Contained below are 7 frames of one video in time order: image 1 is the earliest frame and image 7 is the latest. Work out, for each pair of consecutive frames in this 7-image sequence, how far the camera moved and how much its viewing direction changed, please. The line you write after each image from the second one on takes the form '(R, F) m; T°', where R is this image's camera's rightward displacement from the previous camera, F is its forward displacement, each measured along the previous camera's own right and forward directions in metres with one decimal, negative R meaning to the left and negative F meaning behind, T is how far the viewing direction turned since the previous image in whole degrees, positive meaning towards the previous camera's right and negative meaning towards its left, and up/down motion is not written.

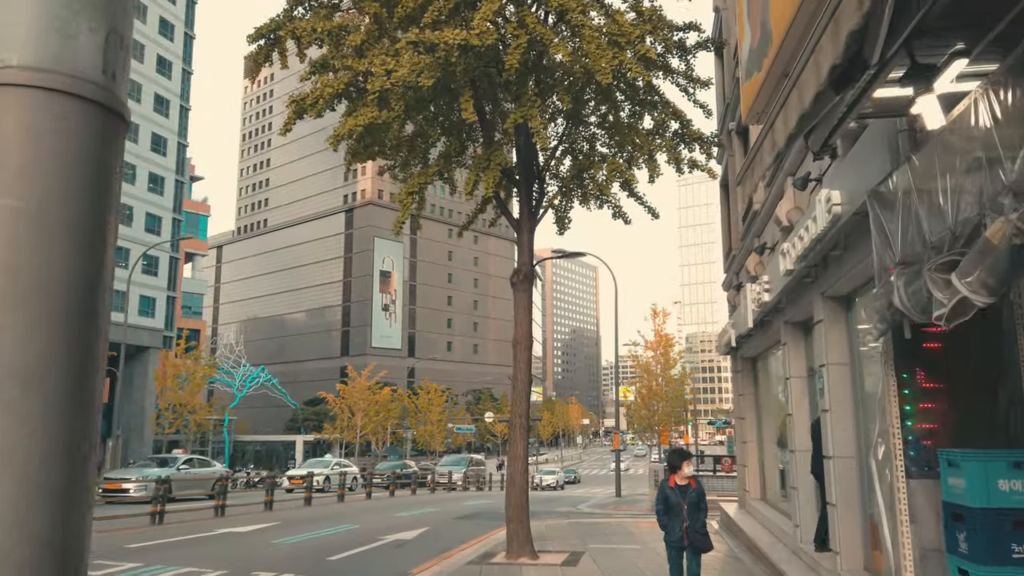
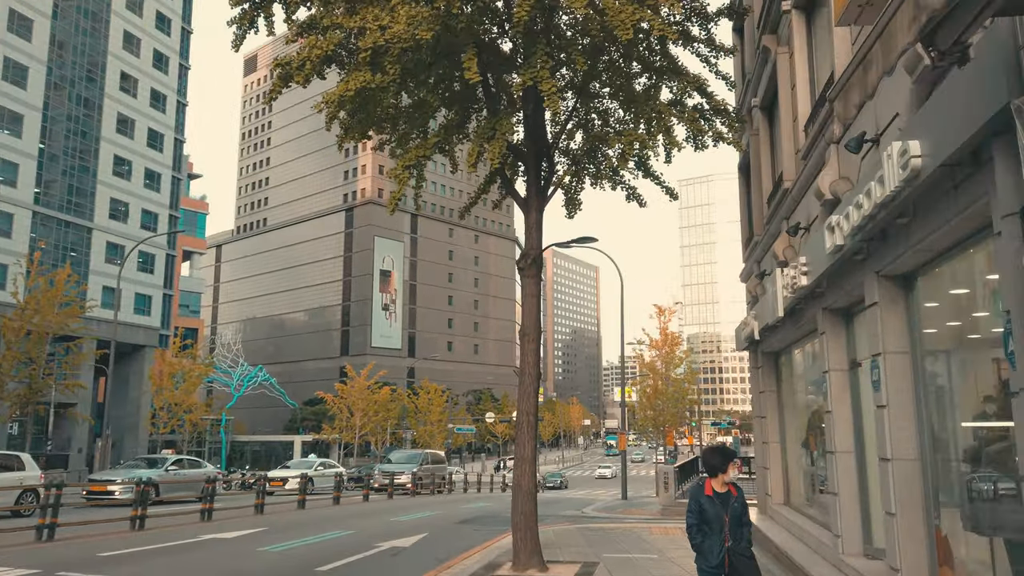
(-0.1, +1.0) m; 0°
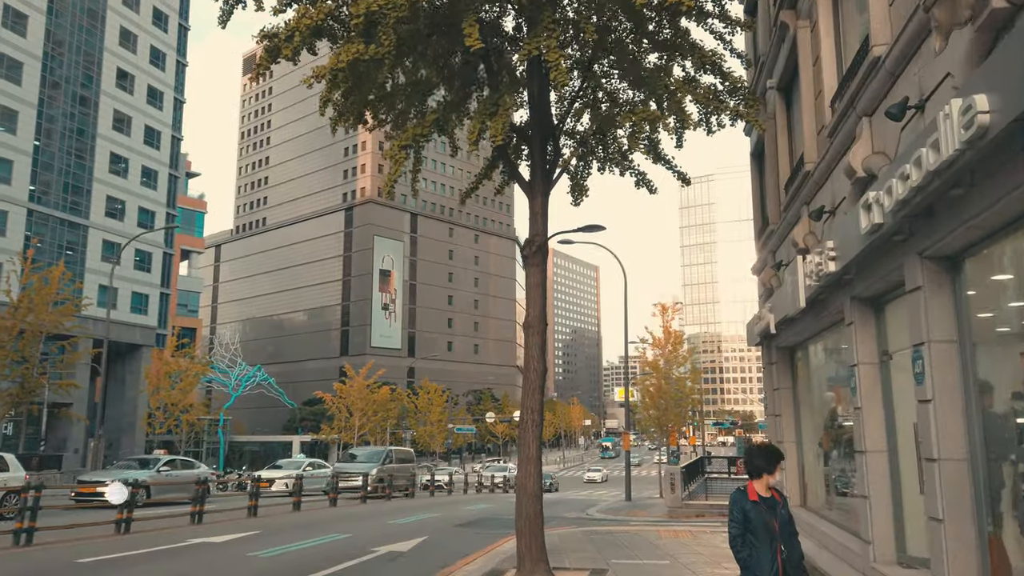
(-0.1, +0.6) m; 0°
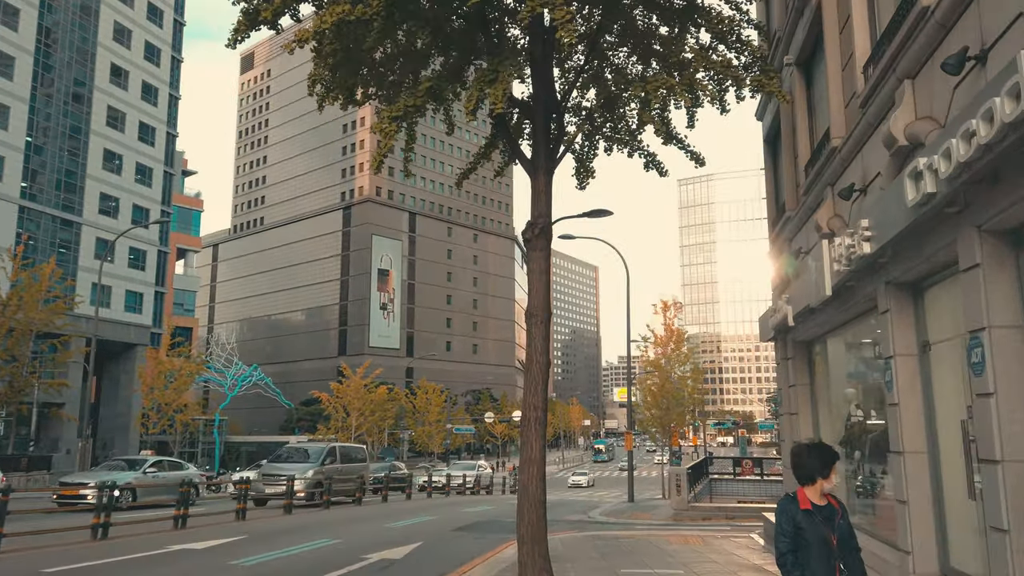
(0.0, +0.8) m; 0°
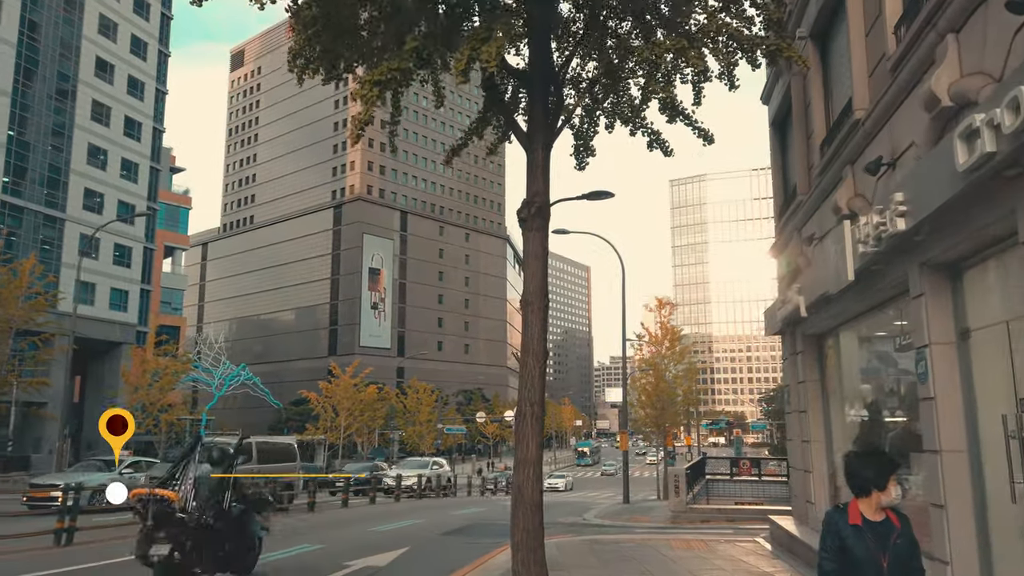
(0.0, +0.8) m; +1°
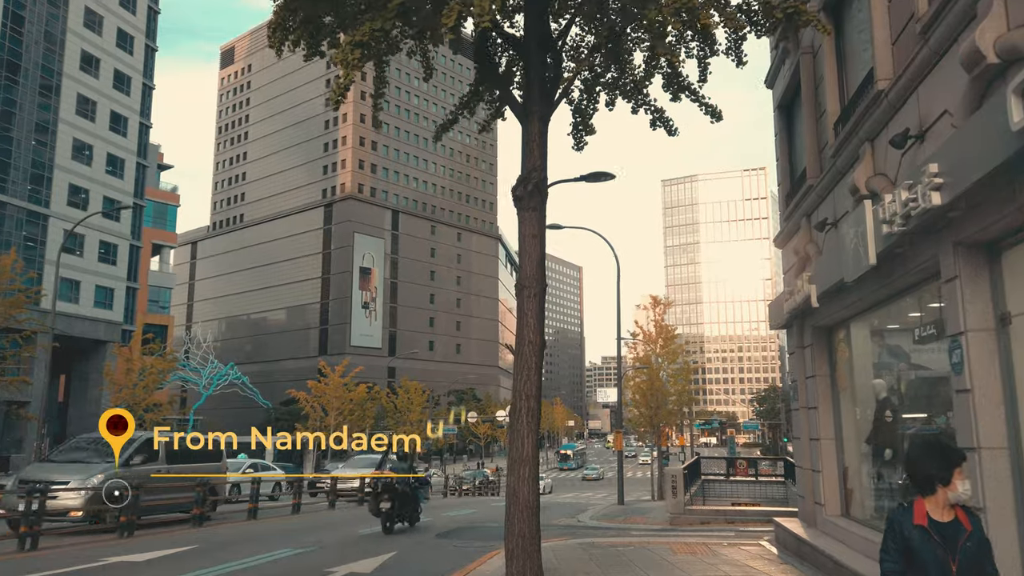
(0.0, +0.7) m; +1°
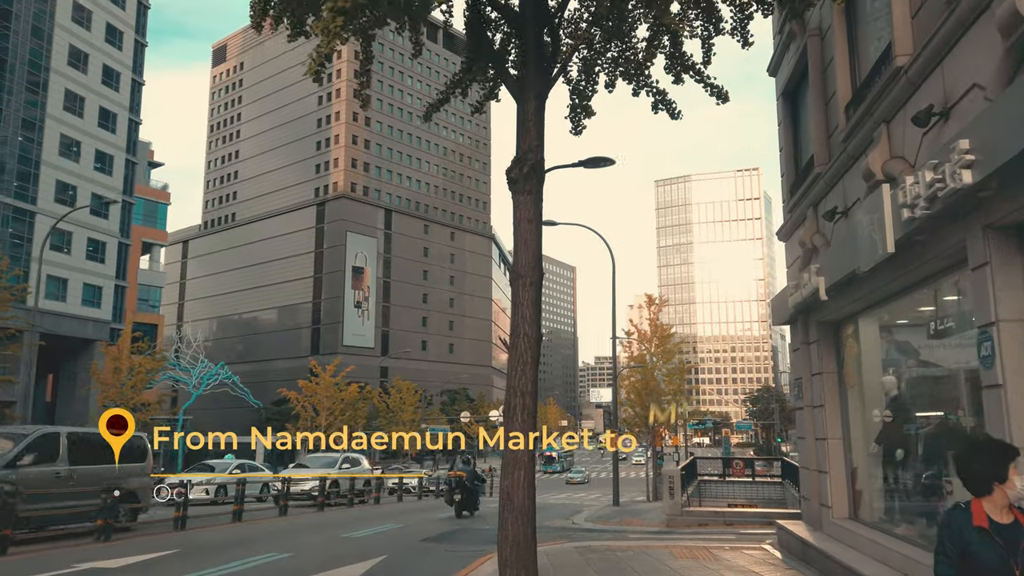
(0.0, +0.5) m; +1°
